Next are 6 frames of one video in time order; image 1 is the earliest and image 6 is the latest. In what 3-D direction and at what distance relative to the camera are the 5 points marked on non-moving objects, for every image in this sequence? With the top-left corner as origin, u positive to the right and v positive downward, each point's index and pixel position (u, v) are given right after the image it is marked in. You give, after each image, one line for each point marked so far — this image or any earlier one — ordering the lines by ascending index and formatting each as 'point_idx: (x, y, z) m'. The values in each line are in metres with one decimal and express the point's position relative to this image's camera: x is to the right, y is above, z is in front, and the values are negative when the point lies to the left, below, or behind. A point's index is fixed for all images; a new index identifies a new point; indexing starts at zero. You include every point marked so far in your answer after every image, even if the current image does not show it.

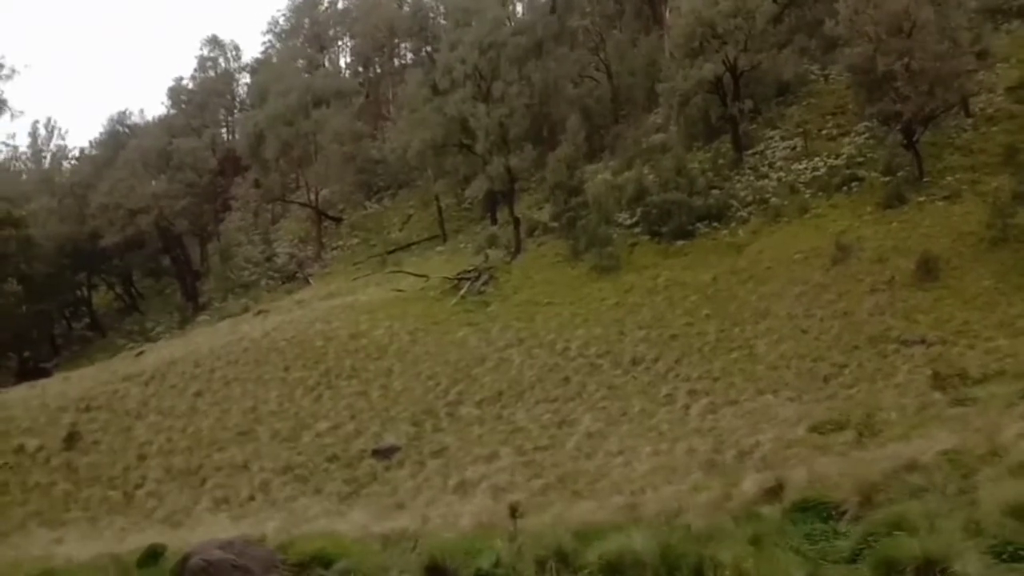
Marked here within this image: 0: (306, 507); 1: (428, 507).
0: (-4.0, -4.3, +19.1) m
1: (-1.6, -4.2, +19.0) m
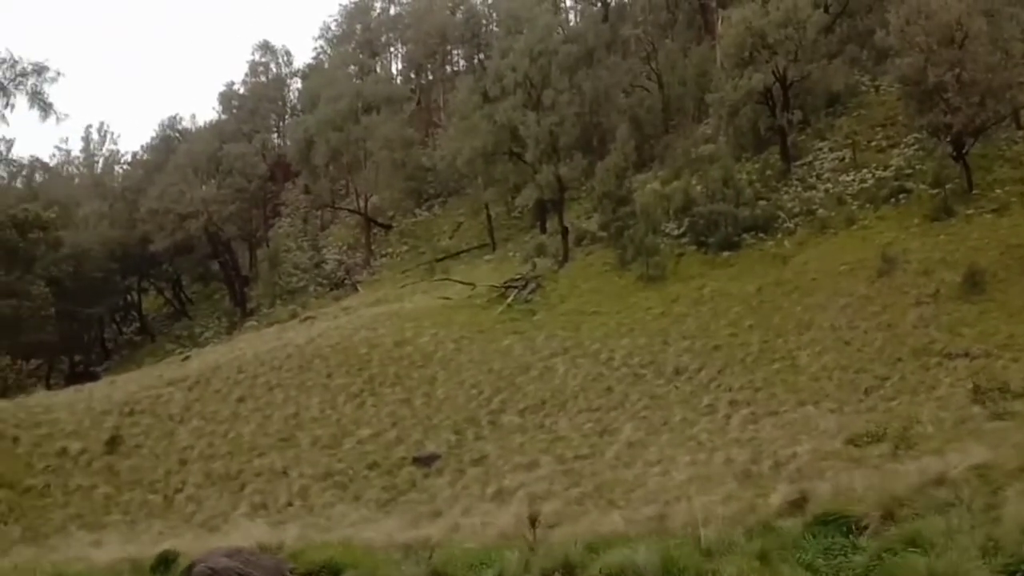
0: (-3.3, -4.5, +19.1) m
1: (-0.9, -4.4, +18.8) m
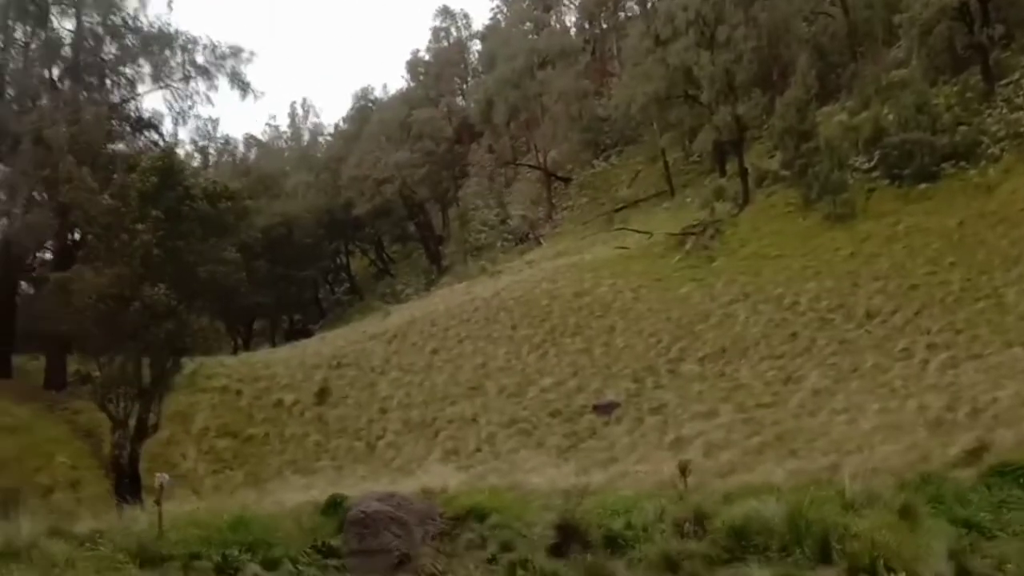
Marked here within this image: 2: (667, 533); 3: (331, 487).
0: (+0.3, -3.6, +20.1) m
1: (+2.6, -3.4, +19.3) m
2: (+1.7, -2.6, +10.2) m
3: (-3.4, -3.8, +18.3) m
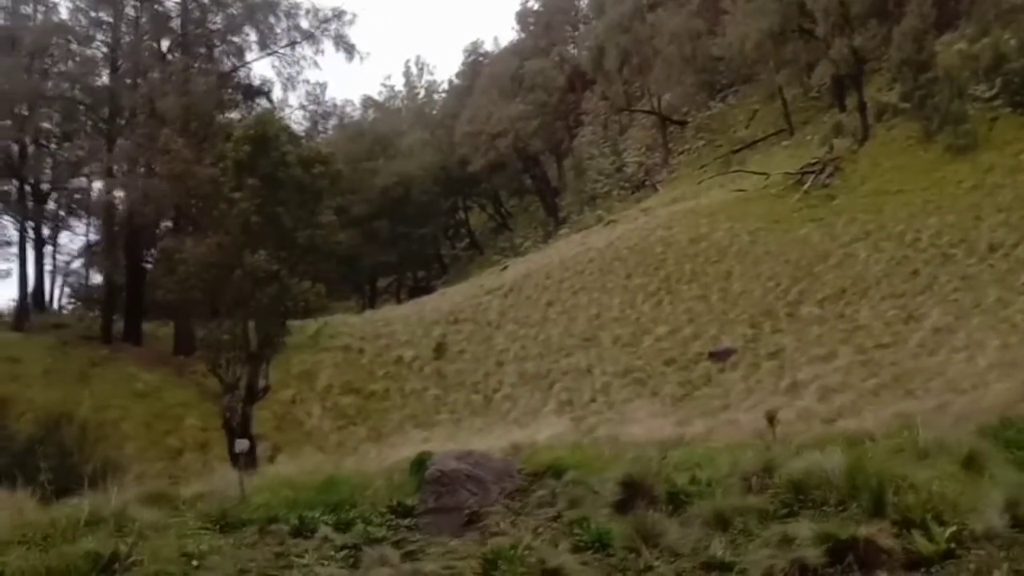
0: (+2.6, -2.6, +20.2) m
1: (+4.7, -2.4, +19.1) m
2: (+2.4, -2.1, +10.2) m
3: (-1.3, -3.0, +19.1) m
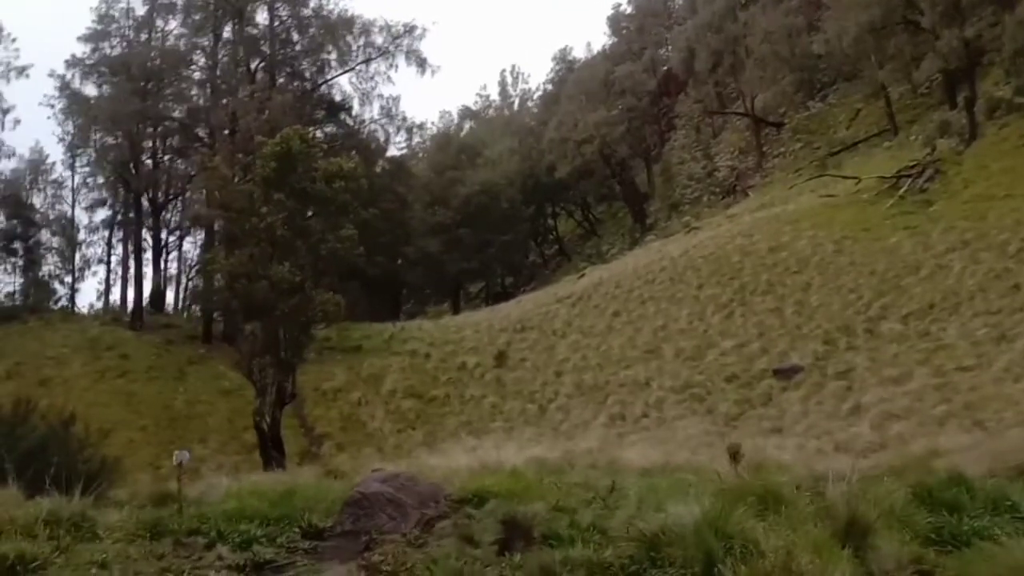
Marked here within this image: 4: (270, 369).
0: (+3.3, -2.8, +19.6) m
1: (+5.2, -2.7, +18.0) m
2: (+1.0, -2.6, +9.9) m
3: (-0.7, -3.3, +19.3) m
4: (-4.6, -1.5, +18.1) m
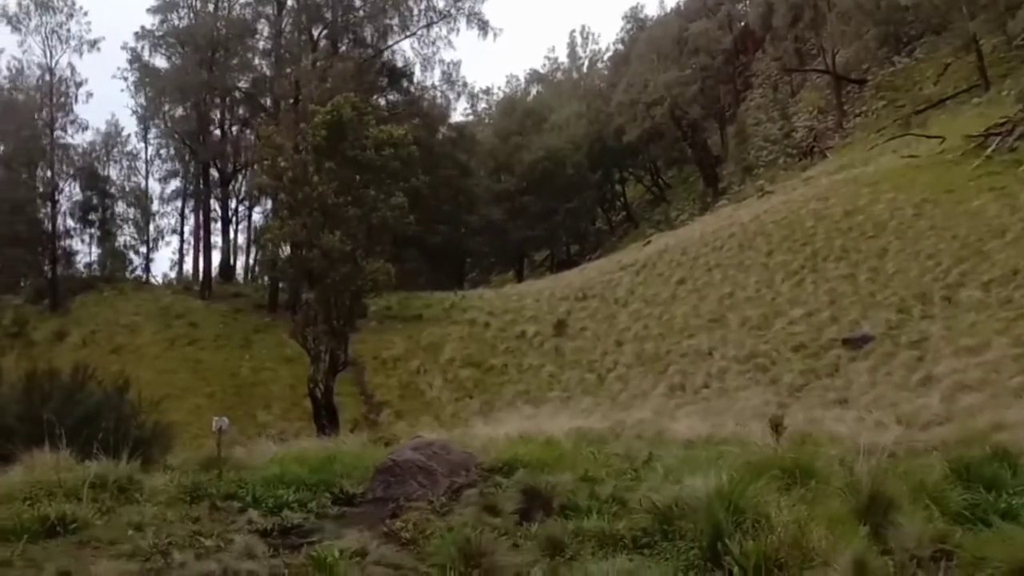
0: (+4.4, -2.2, +19.1) m
1: (+6.1, -2.1, +17.3) m
2: (+1.1, -2.2, +9.6) m
3: (+0.4, -2.6, +19.2) m
4: (-3.6, -0.9, +18.3) m
